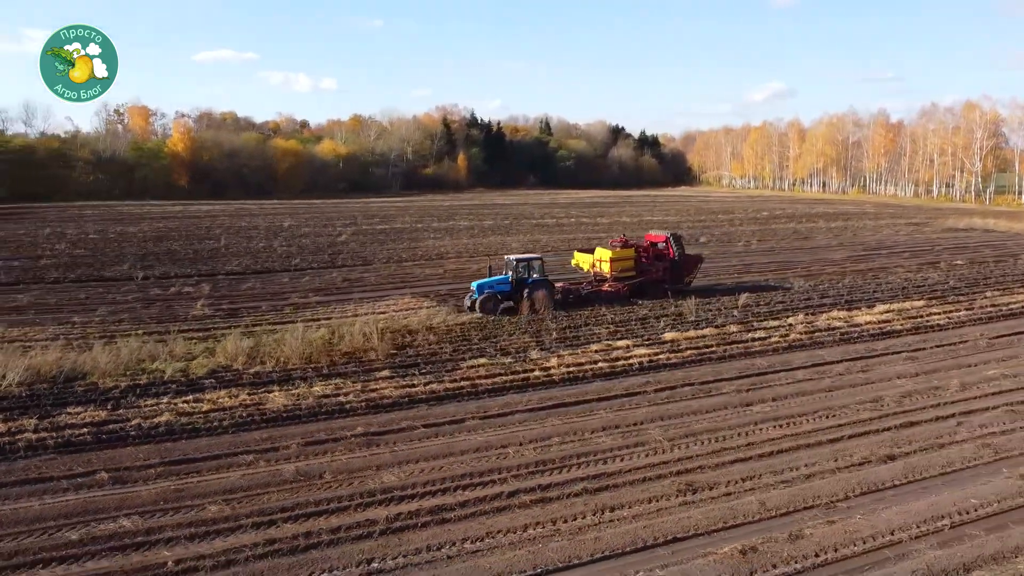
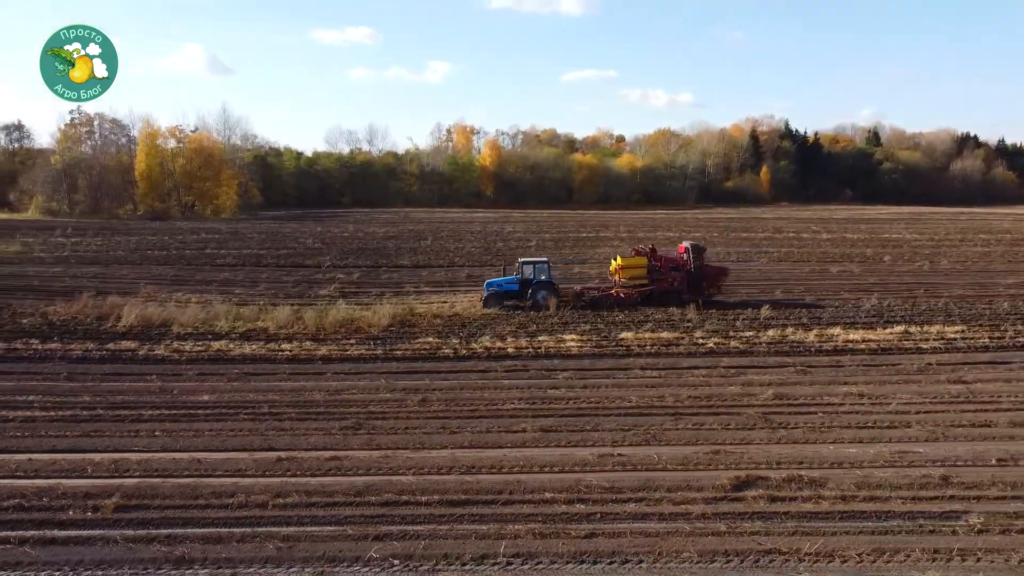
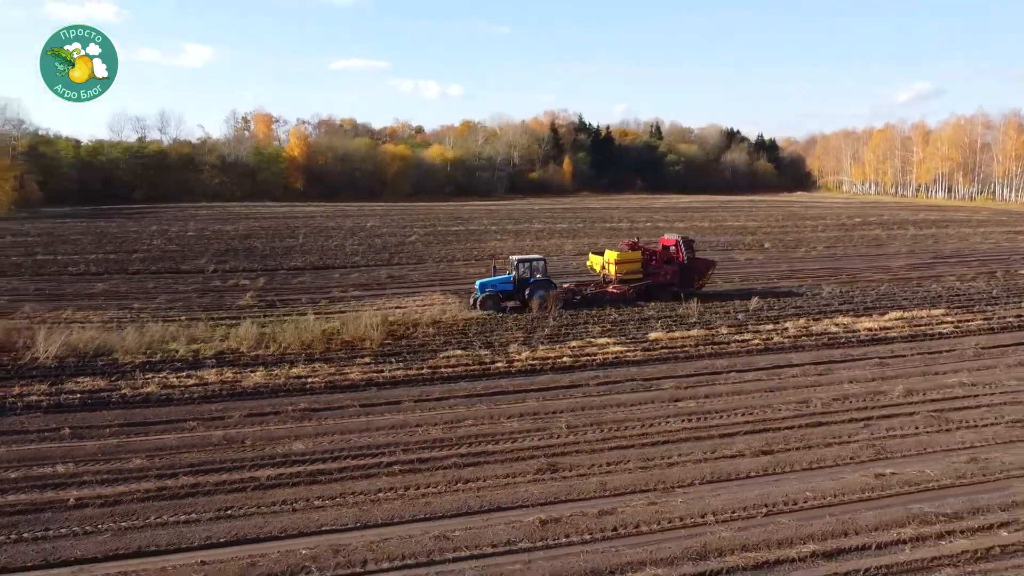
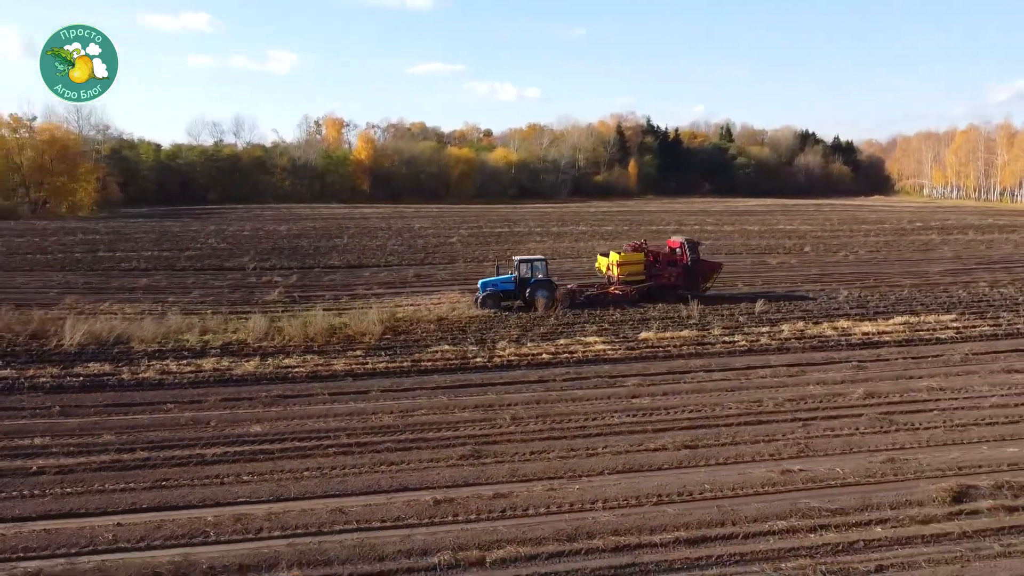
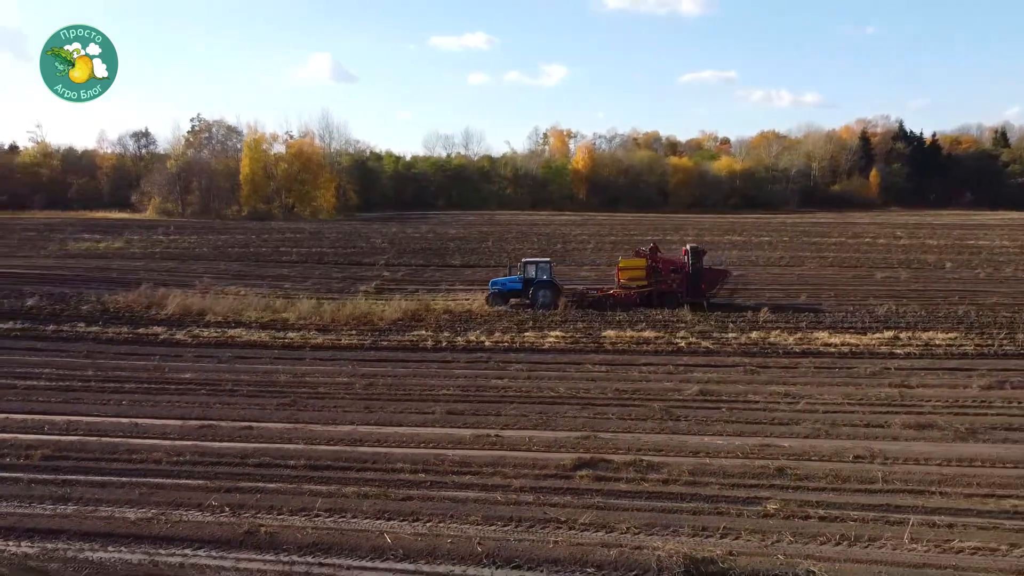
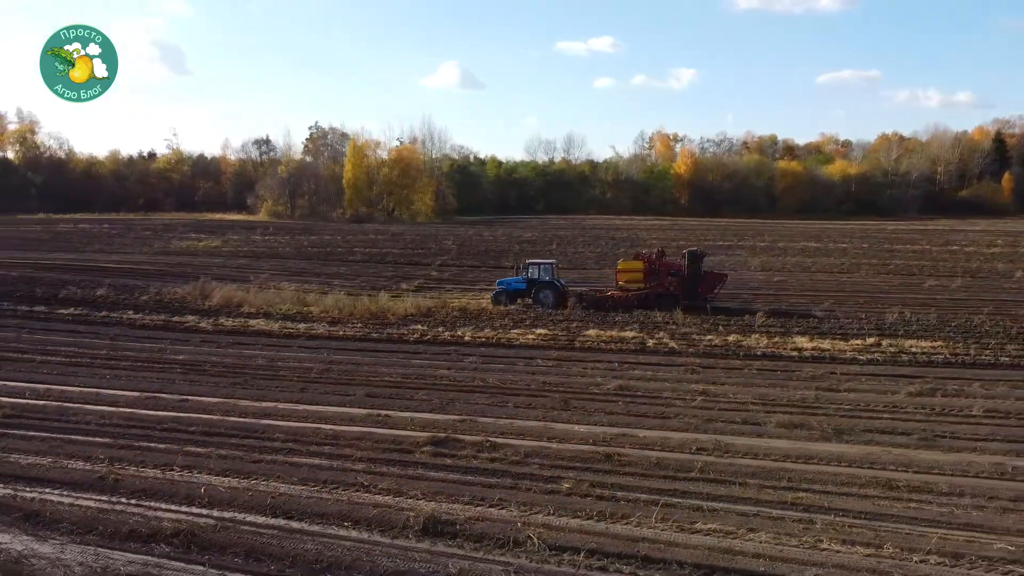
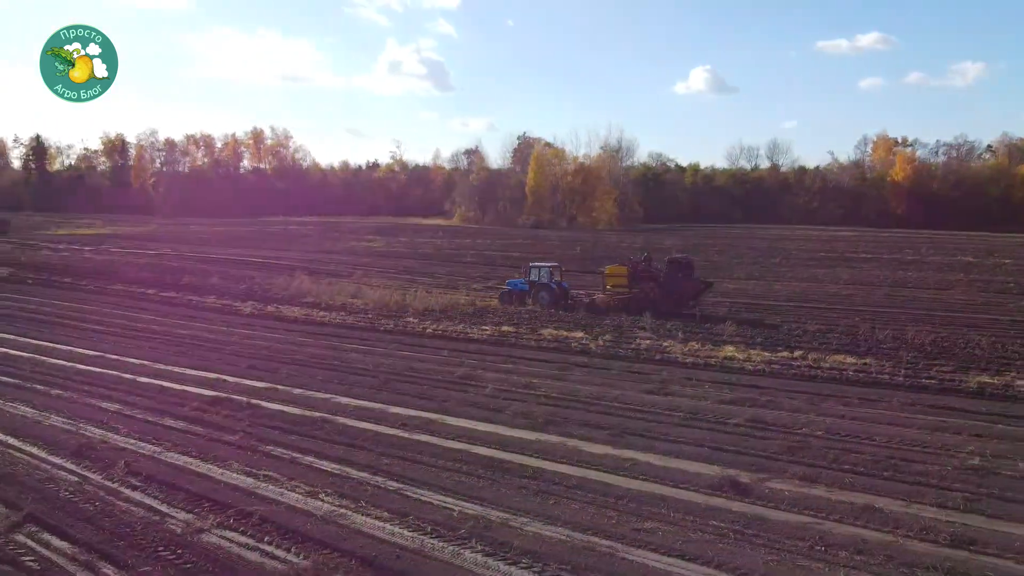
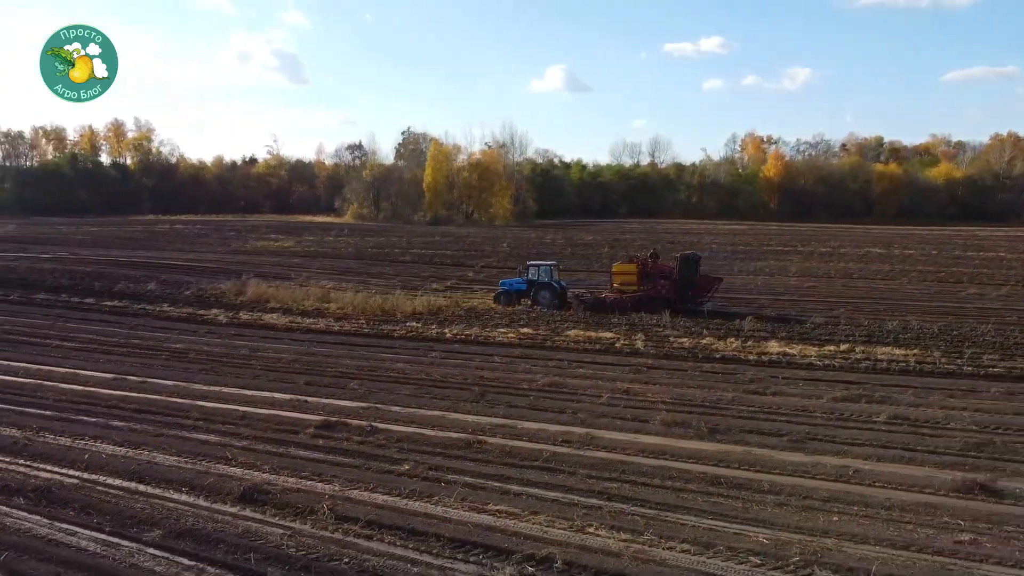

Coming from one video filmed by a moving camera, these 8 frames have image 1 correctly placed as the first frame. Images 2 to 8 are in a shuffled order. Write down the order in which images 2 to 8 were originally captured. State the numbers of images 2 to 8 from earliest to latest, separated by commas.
3, 4, 2, 5, 6, 8, 7
